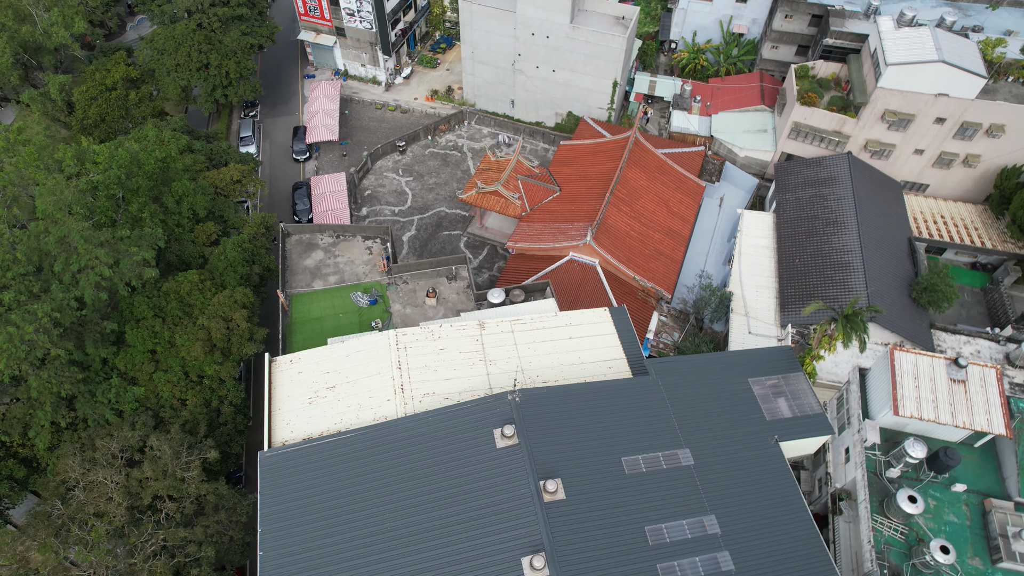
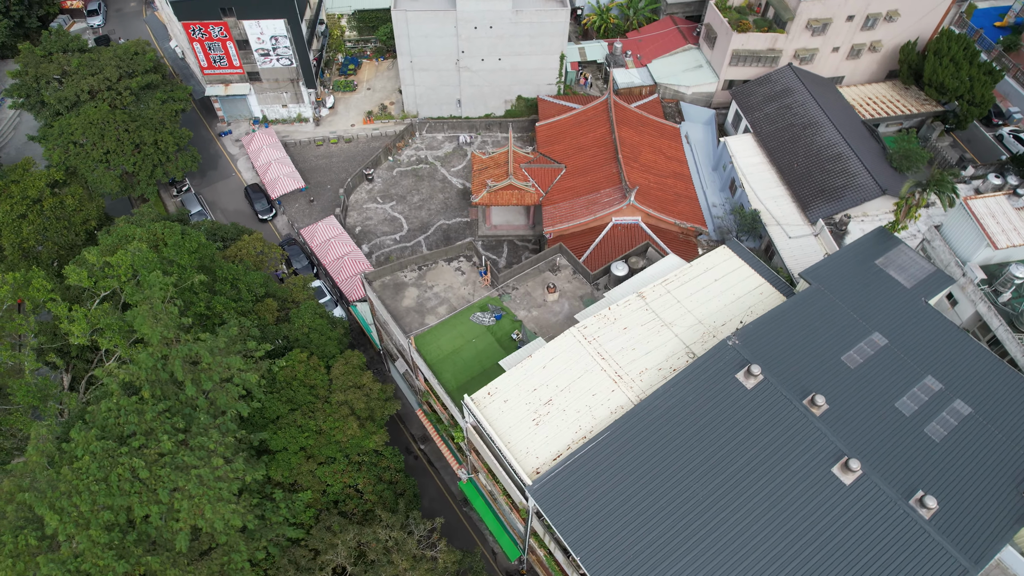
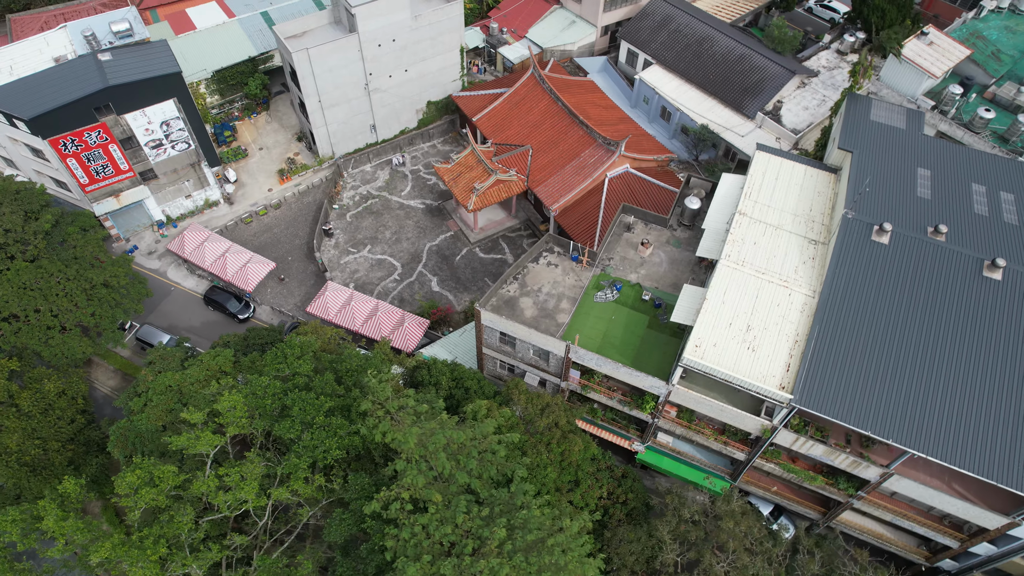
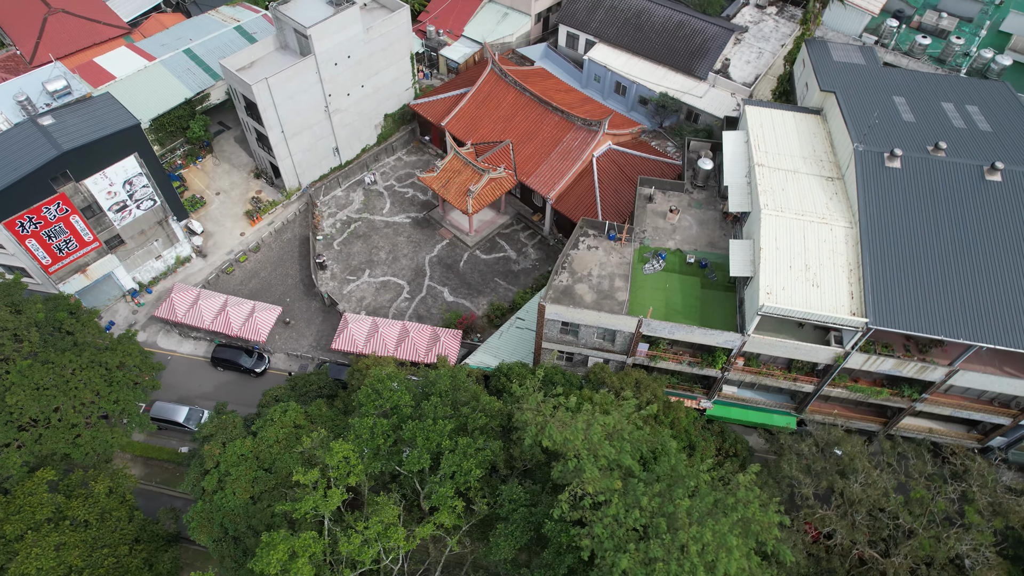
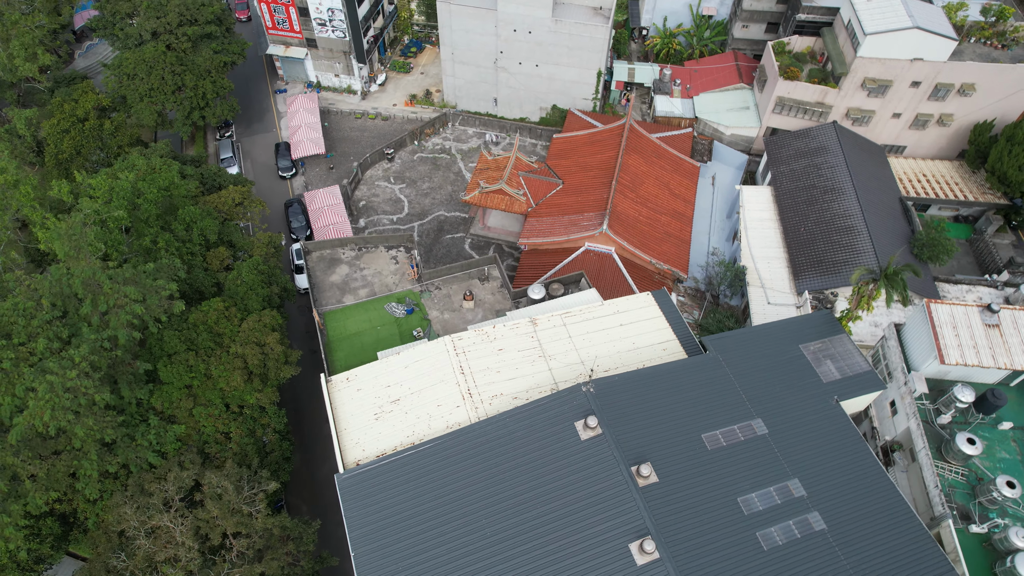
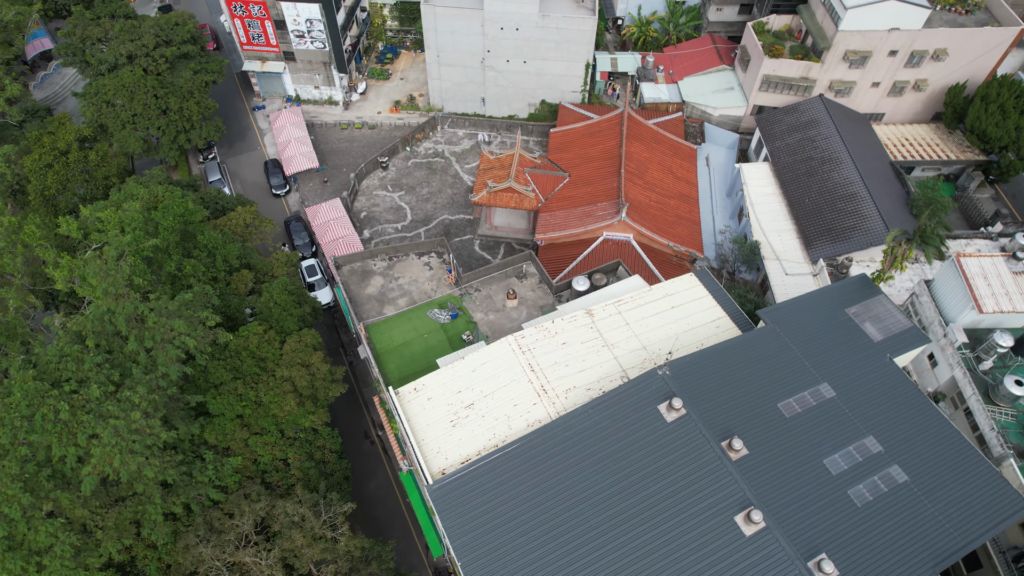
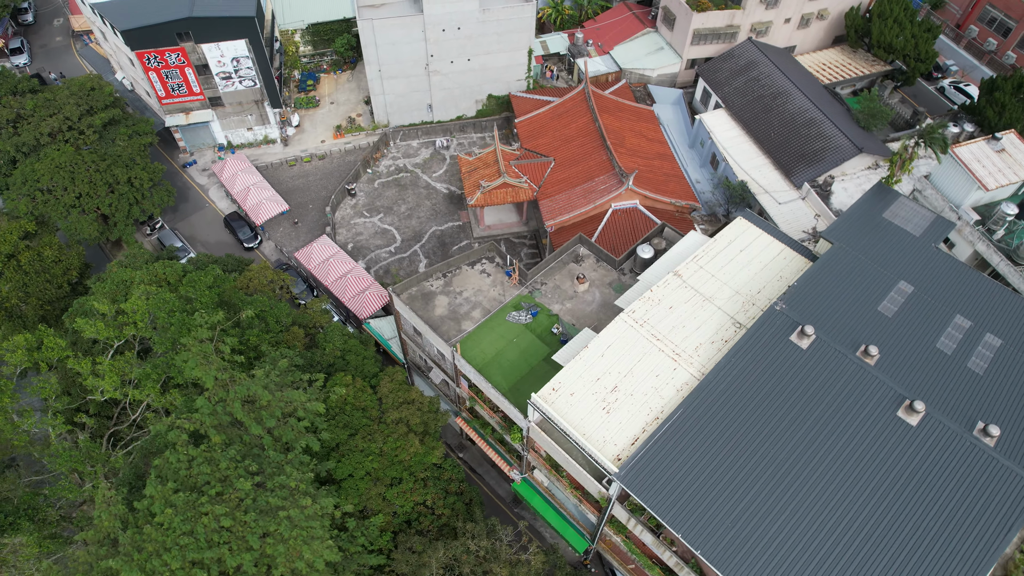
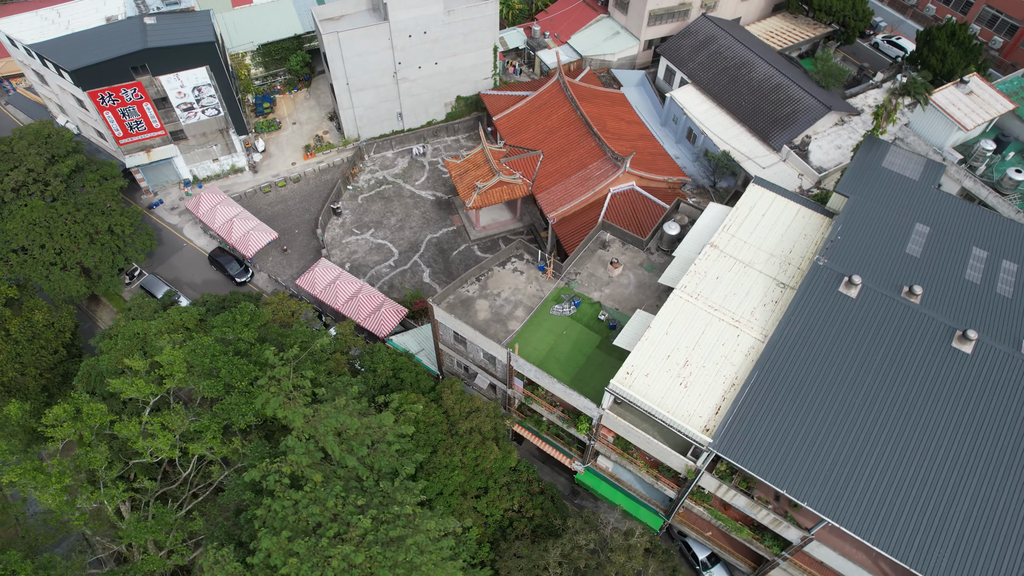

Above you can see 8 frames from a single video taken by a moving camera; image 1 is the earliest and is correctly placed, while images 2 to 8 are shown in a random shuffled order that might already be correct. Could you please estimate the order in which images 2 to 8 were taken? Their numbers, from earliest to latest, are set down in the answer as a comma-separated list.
5, 6, 2, 7, 8, 3, 4
